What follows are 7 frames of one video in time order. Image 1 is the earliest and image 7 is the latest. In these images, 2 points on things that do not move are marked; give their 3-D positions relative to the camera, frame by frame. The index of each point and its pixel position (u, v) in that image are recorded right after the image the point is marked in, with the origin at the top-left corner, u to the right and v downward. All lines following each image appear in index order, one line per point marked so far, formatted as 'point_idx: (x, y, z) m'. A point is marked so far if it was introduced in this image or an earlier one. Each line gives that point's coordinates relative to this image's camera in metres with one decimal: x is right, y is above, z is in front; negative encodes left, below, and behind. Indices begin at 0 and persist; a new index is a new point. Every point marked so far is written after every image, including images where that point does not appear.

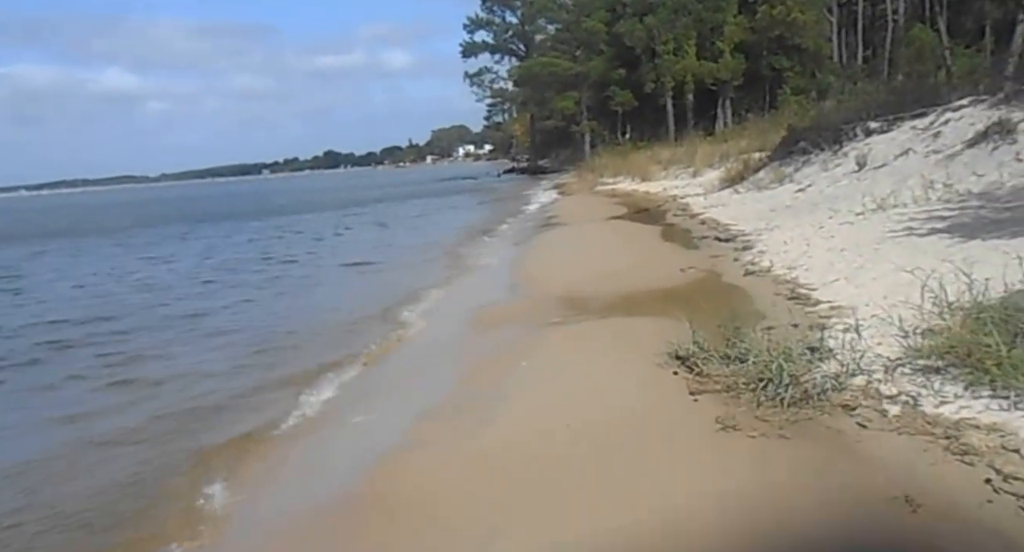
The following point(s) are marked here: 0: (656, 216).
0: (+3.3, +1.4, +19.7) m
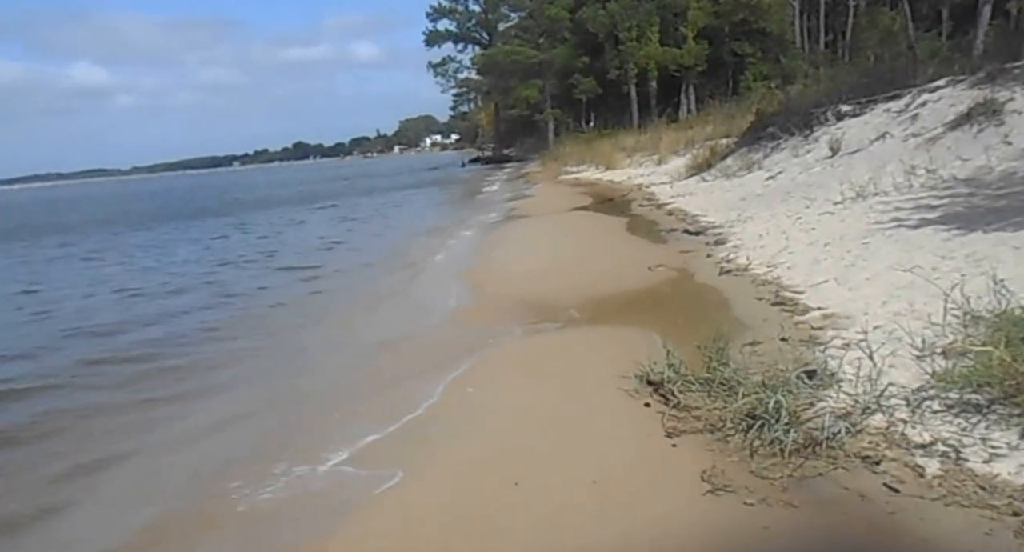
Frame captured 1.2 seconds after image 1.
0: (+2.4, +1.5, +18.7) m
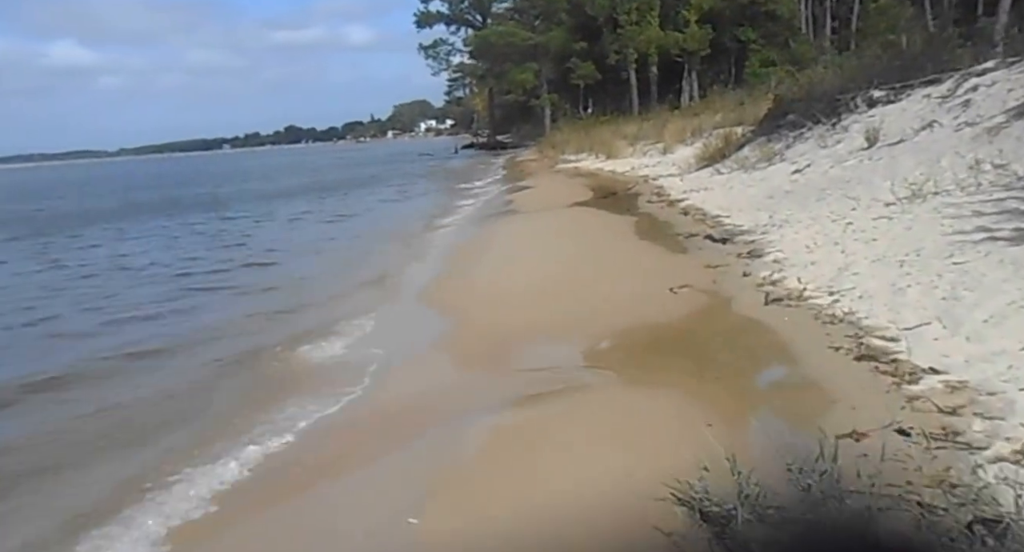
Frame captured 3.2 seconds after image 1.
0: (+2.2, +1.4, +16.6) m
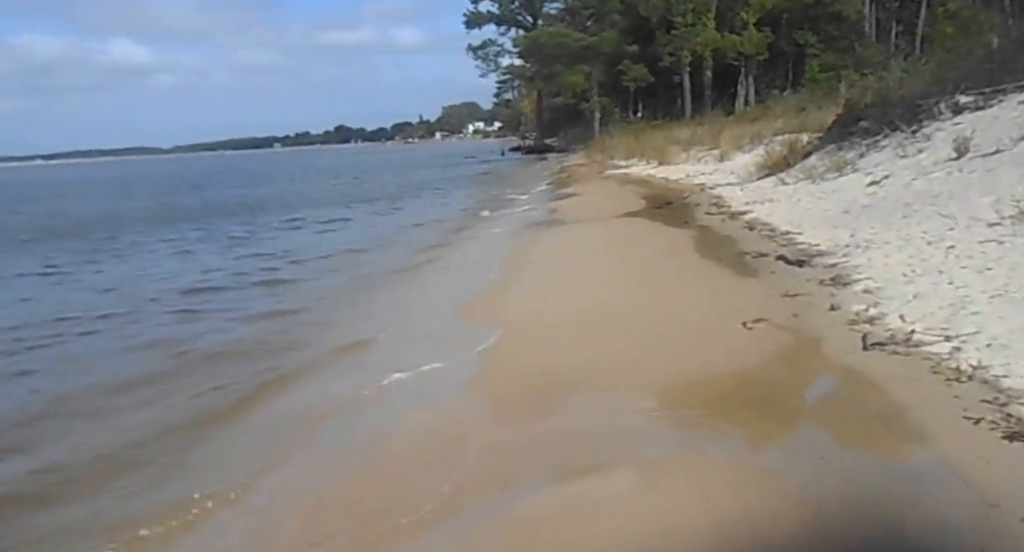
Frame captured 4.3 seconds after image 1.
0: (+3.0, +1.1, +15.4) m
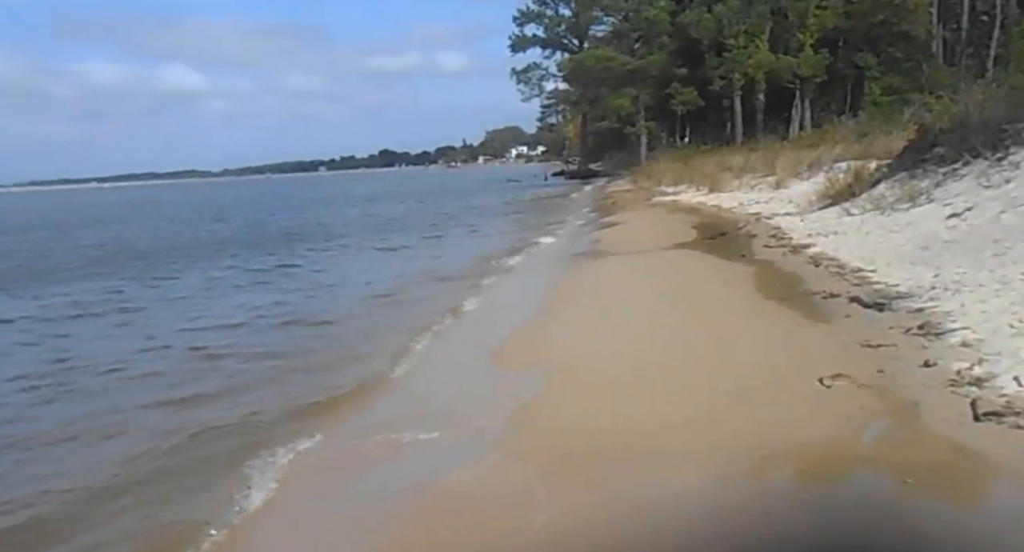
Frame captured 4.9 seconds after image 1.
0: (+3.7, +0.5, +14.4) m
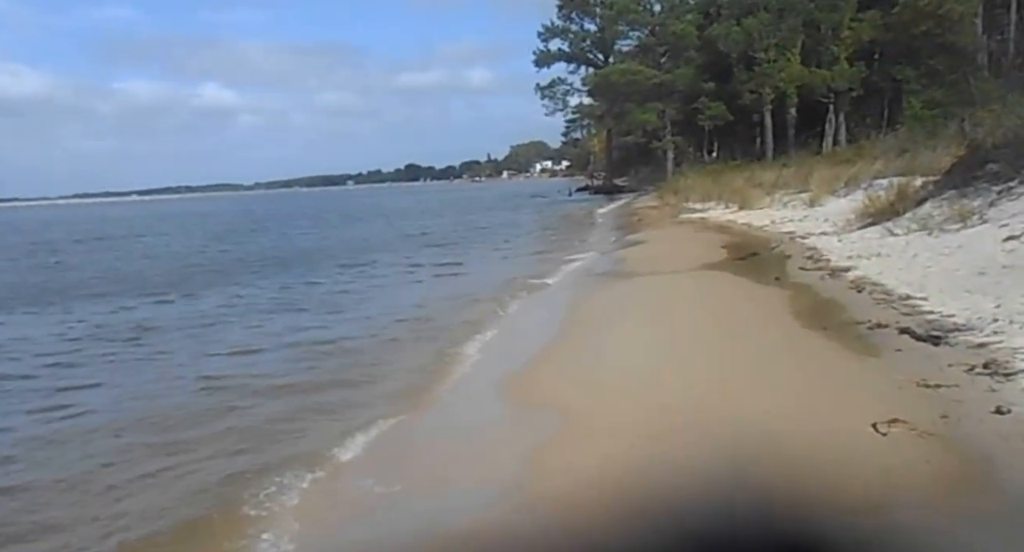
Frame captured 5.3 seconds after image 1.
0: (+4.0, +0.2, +13.5) m
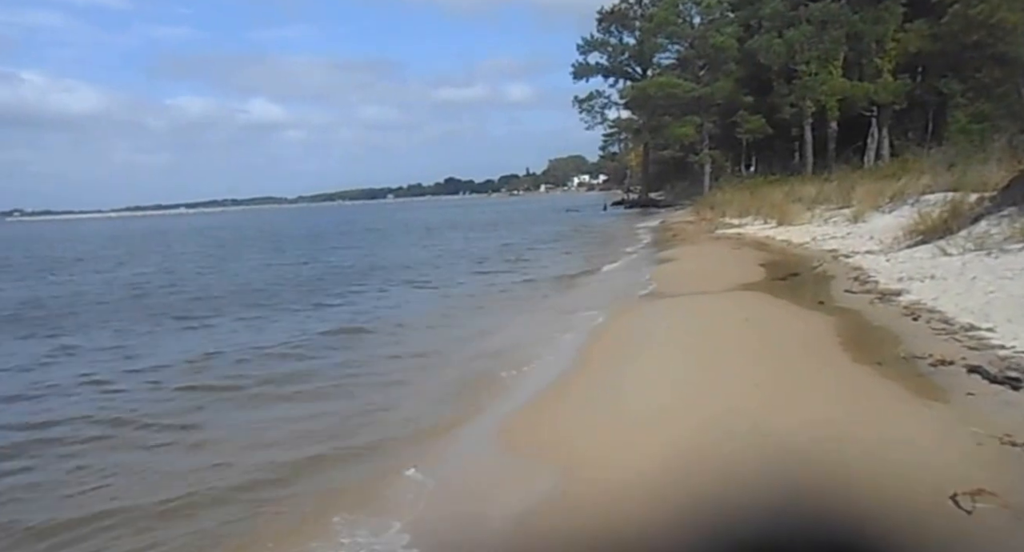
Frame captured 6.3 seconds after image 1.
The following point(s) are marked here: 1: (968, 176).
0: (+4.4, -0.2, +12.6) m
1: (+9.5, +2.1, +18.1) m
